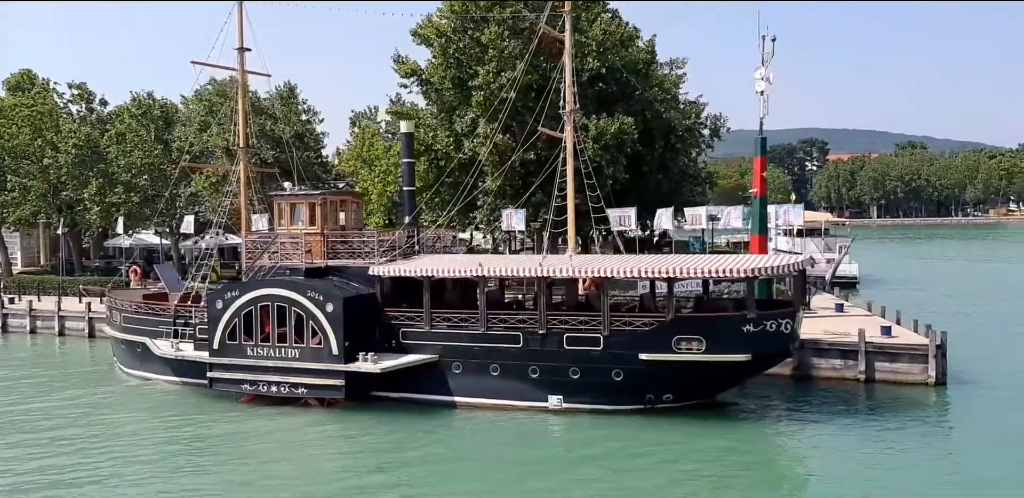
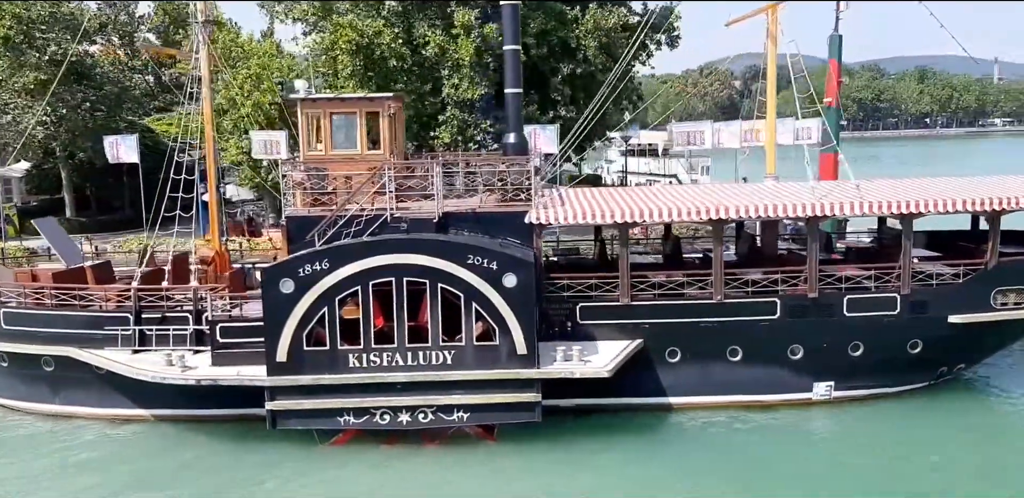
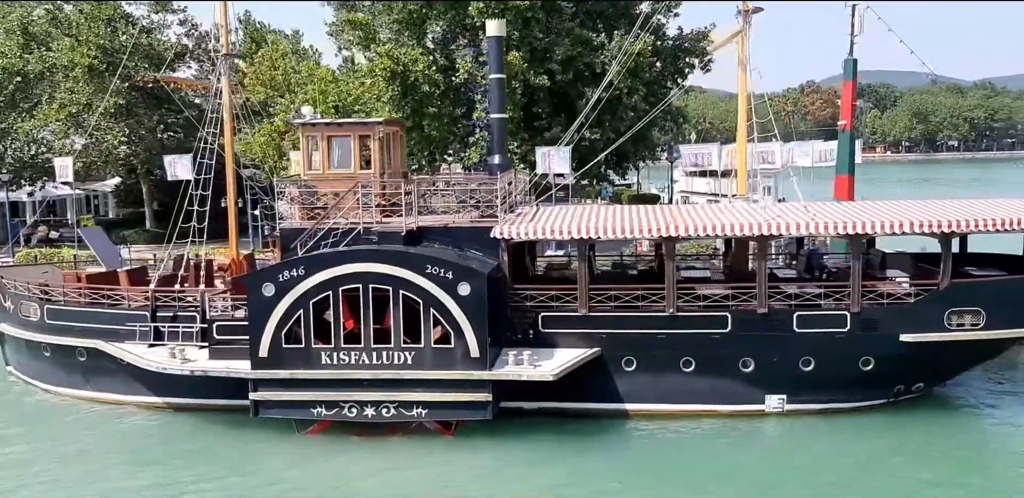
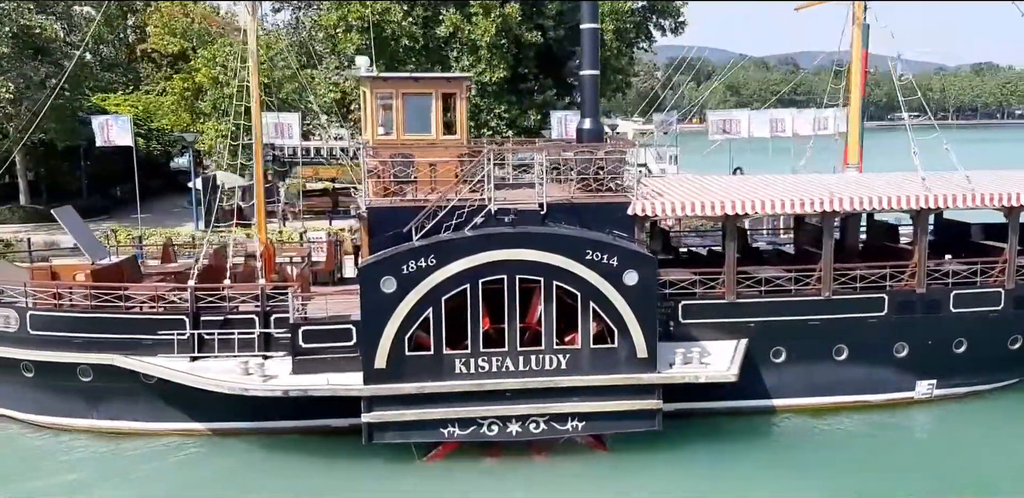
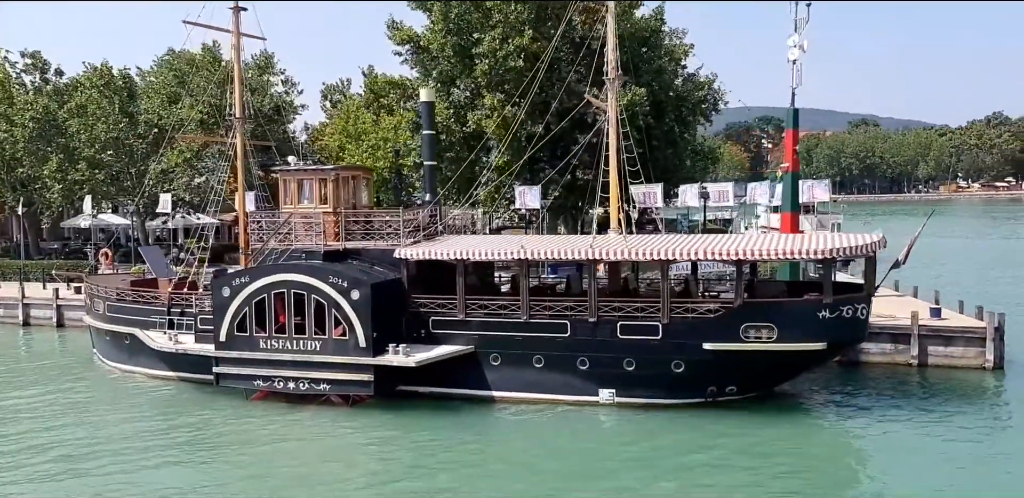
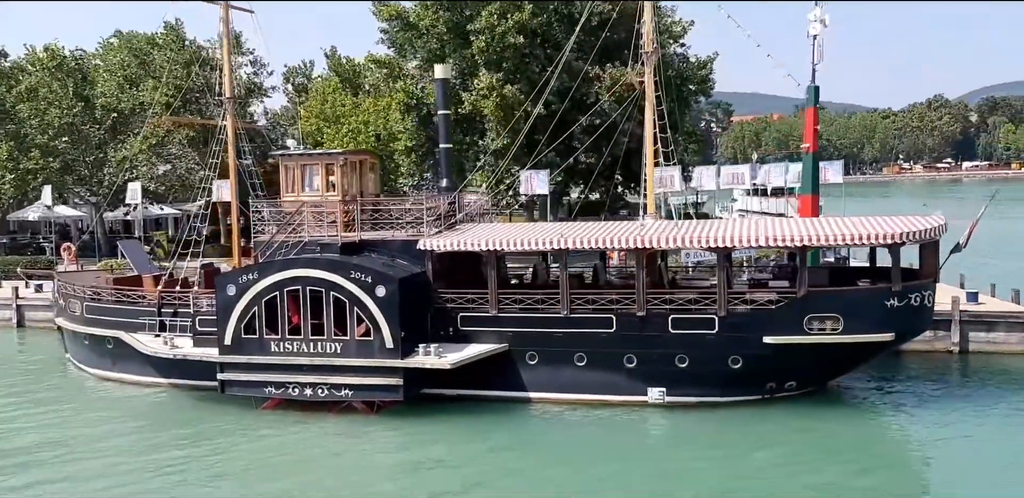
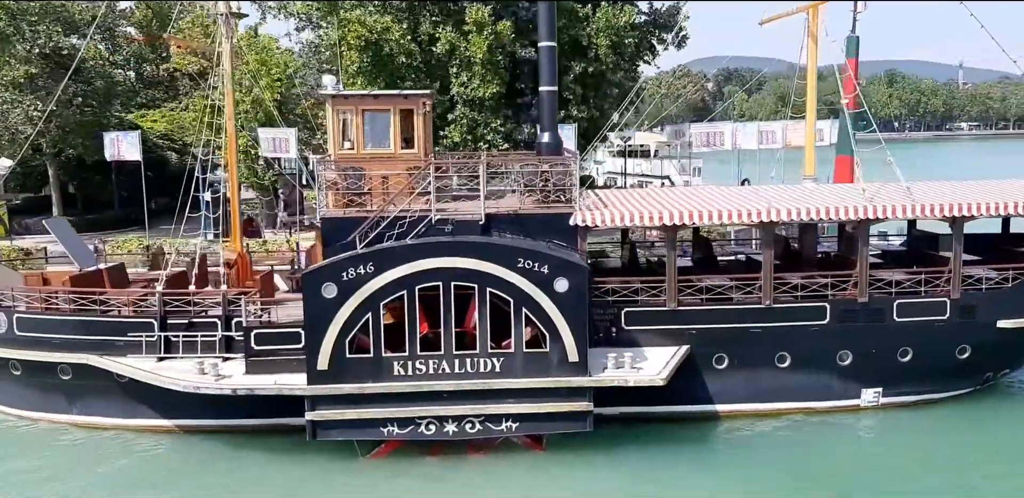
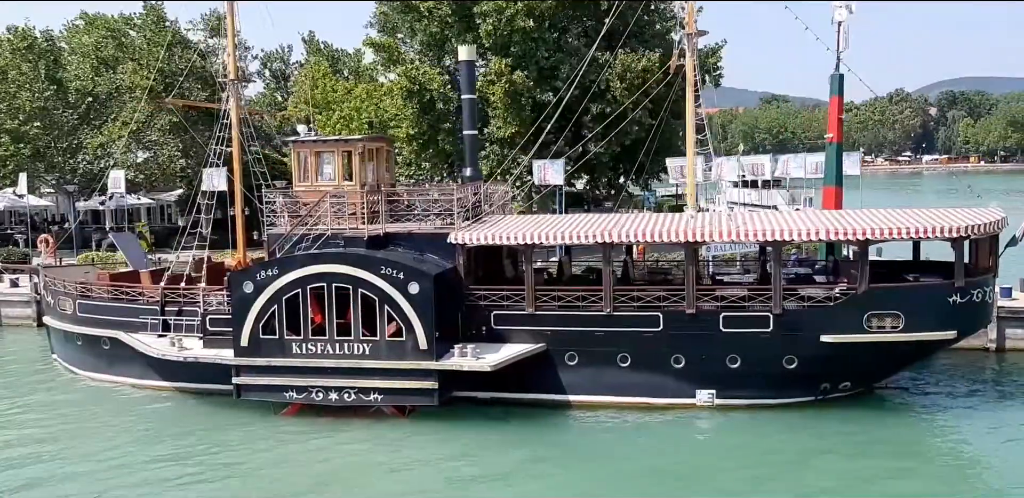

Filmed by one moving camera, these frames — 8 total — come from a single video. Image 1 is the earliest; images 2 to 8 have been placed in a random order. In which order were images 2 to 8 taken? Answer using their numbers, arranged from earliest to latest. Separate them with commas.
5, 6, 8, 3, 2, 7, 4
